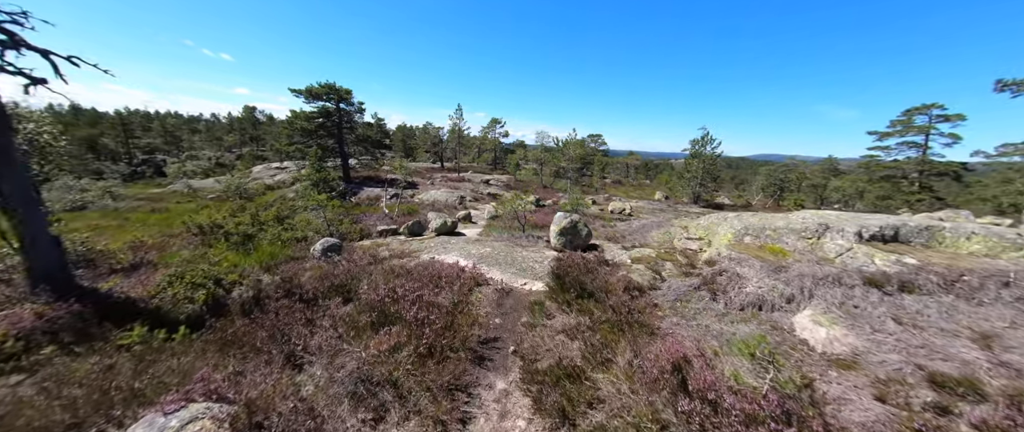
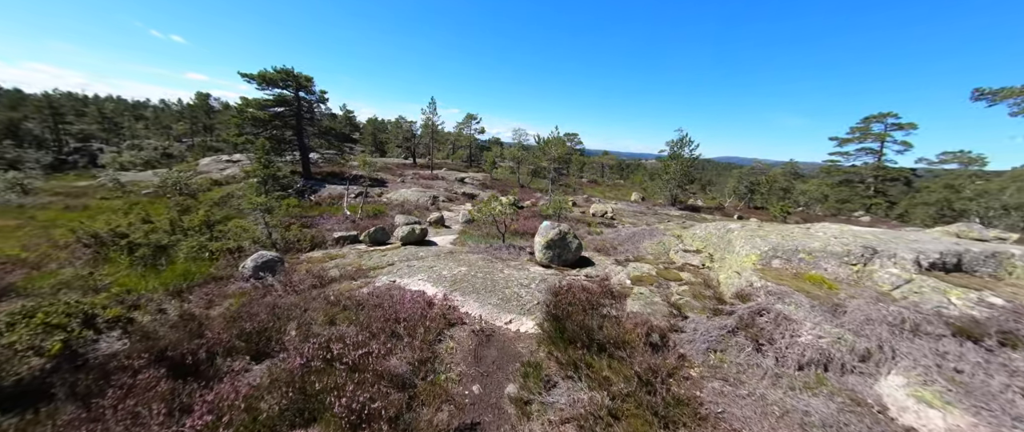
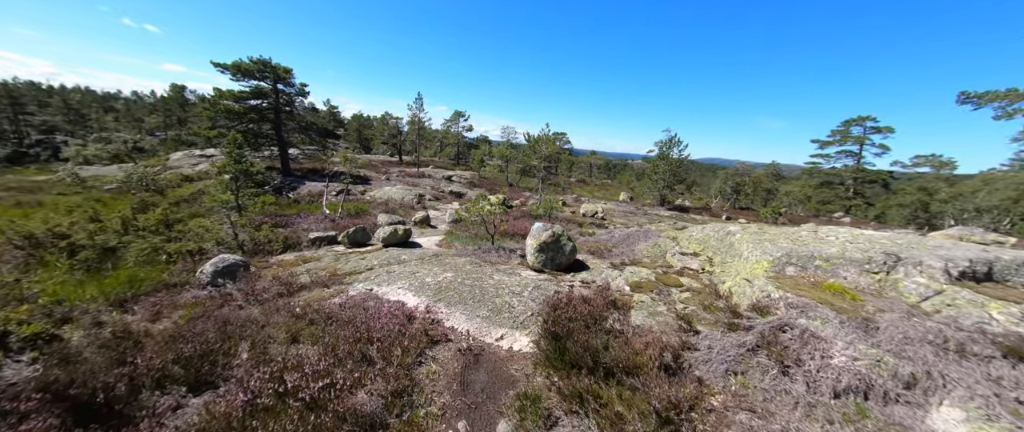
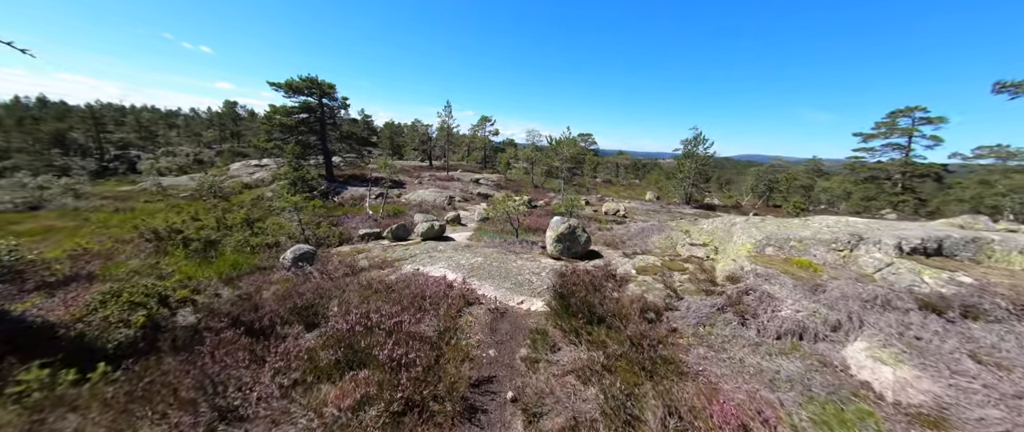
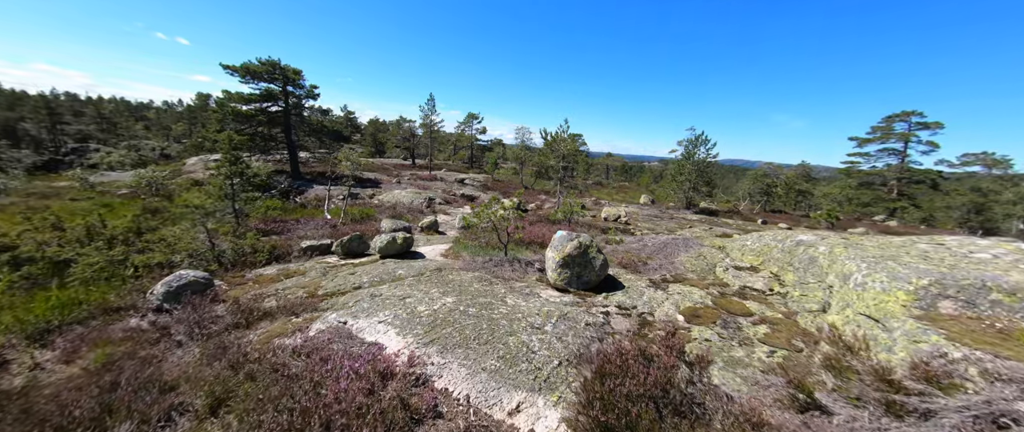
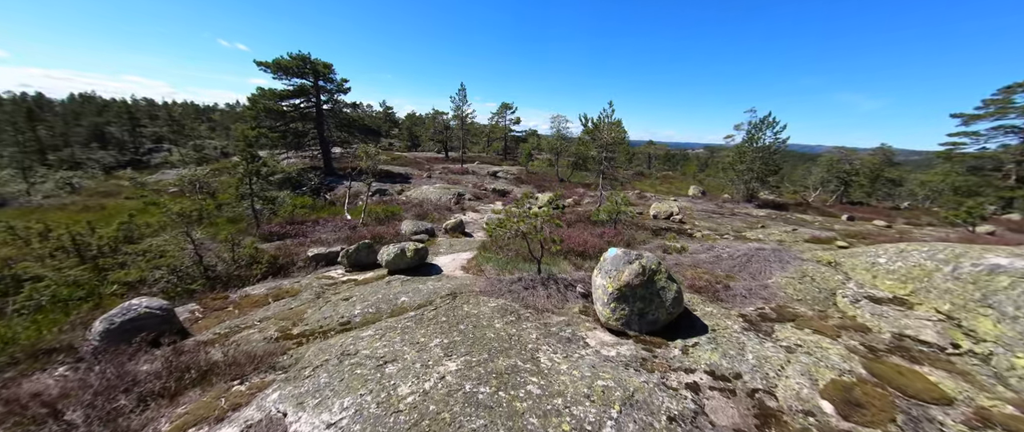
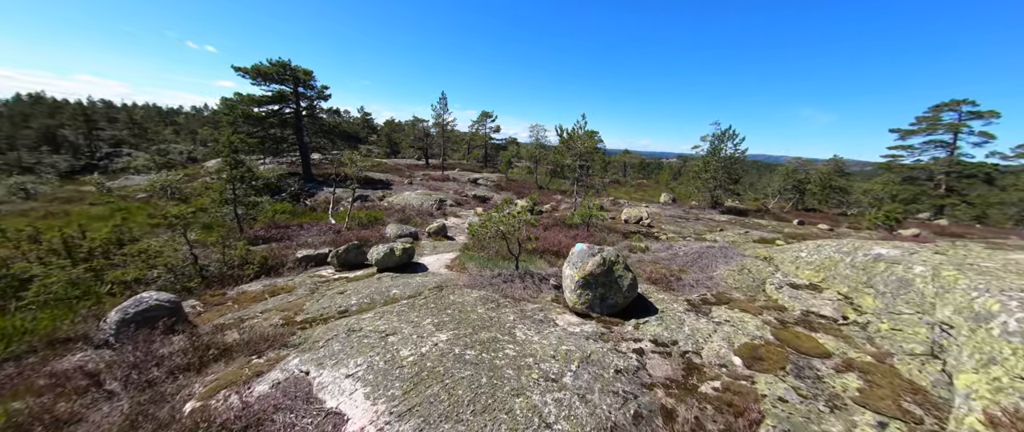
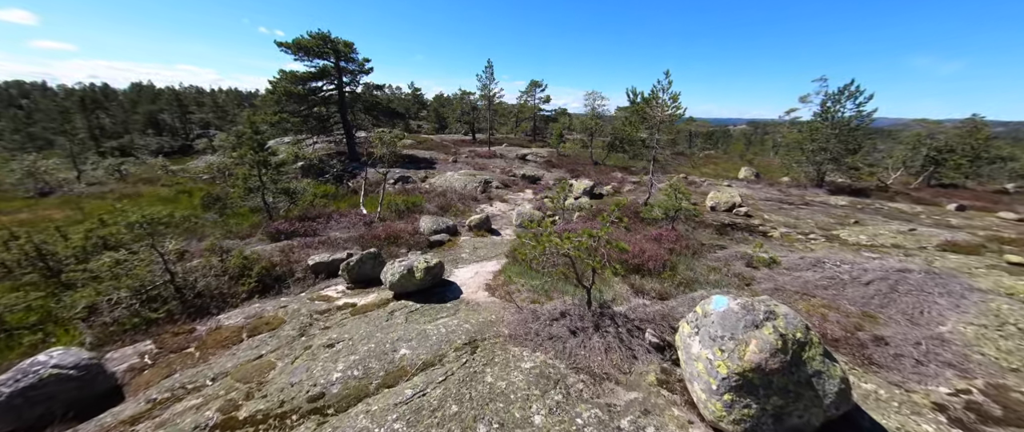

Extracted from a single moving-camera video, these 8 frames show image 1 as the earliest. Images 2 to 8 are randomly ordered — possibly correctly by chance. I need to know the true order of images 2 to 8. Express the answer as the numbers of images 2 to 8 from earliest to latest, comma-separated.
4, 2, 3, 5, 7, 6, 8
